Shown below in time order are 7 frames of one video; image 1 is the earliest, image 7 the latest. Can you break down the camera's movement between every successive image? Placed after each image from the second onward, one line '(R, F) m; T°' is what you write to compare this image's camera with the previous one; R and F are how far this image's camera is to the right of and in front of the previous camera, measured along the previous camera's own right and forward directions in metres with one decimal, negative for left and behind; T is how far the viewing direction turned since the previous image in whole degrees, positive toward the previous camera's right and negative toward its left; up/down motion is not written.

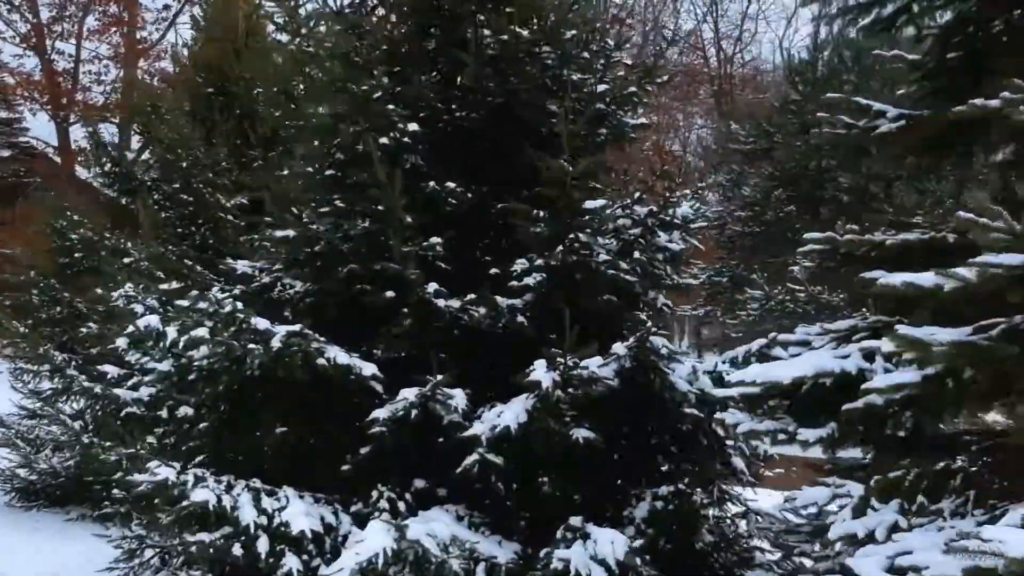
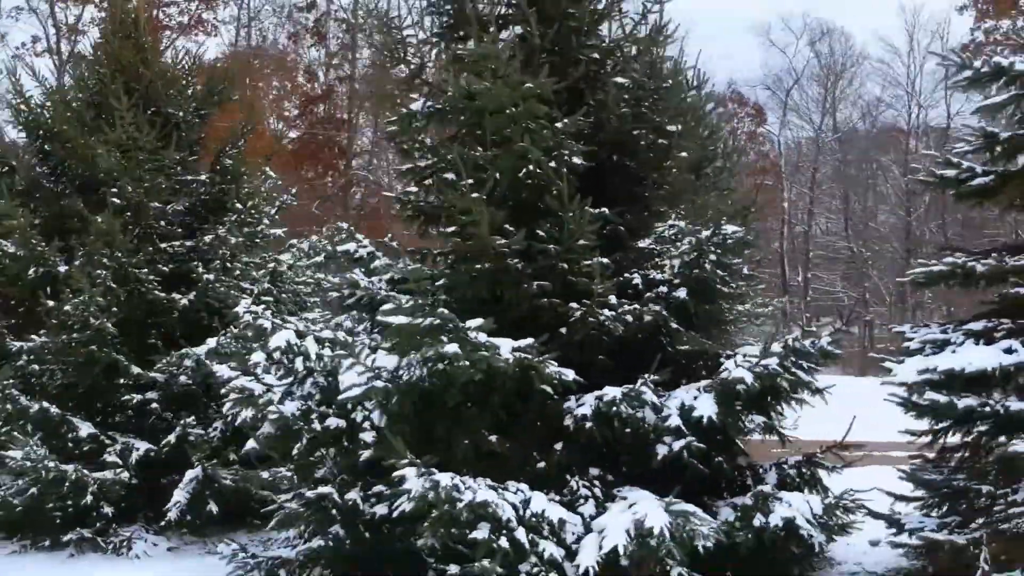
(-2.7, -0.2) m; +21°
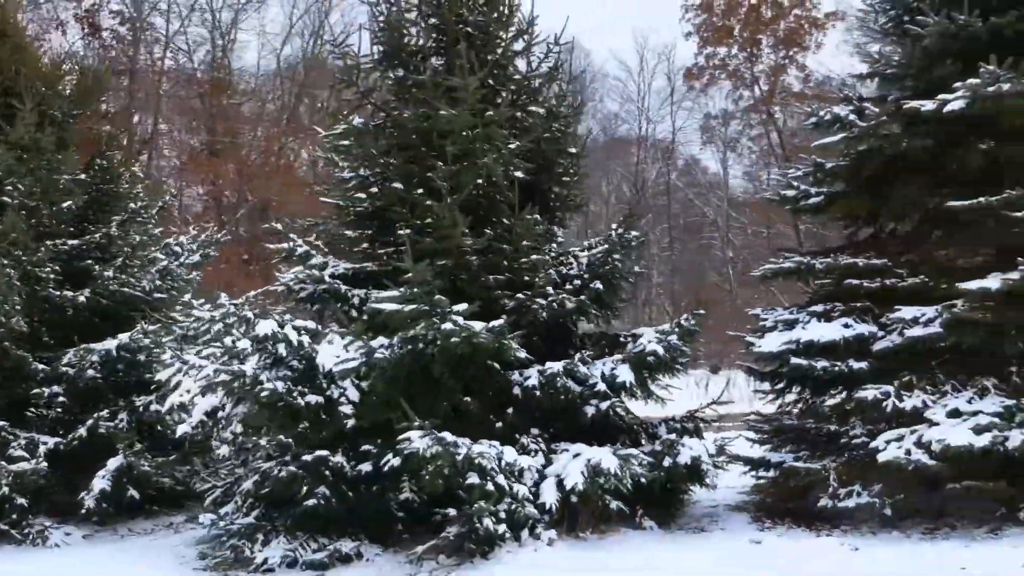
(-1.4, -0.9) m; +16°
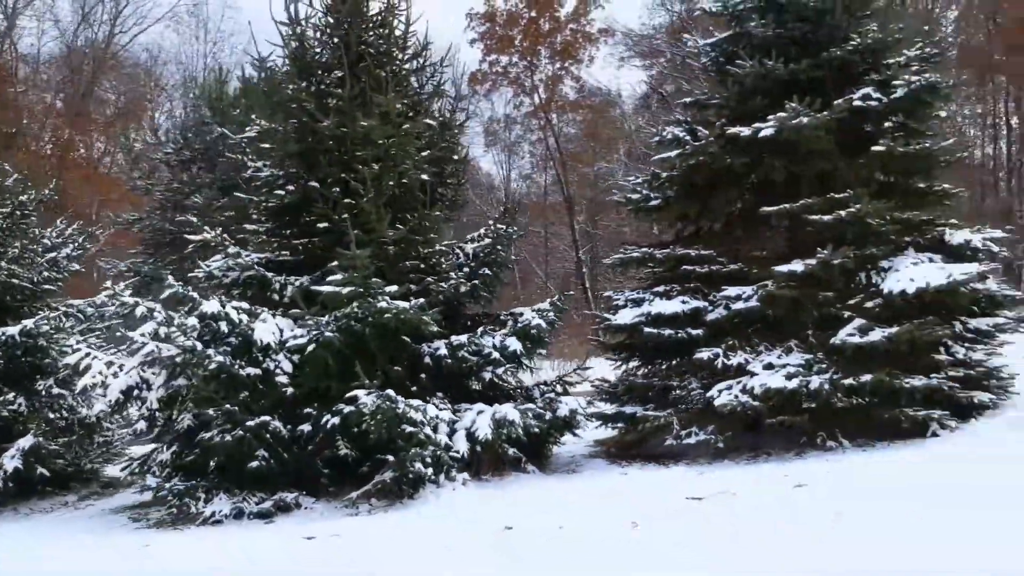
(-1.1, -1.1) m; +13°
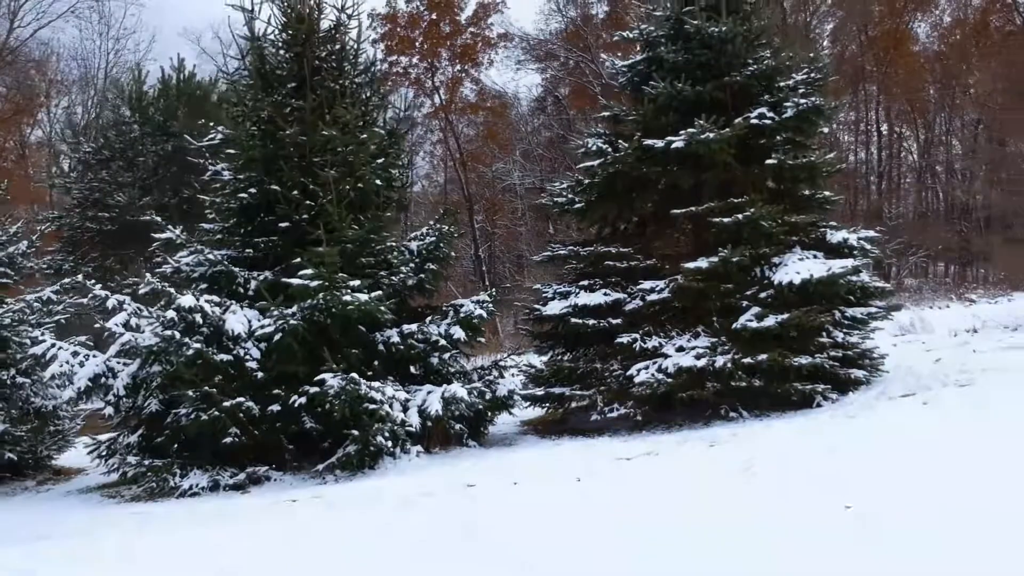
(-0.4, -0.9) m; +6°
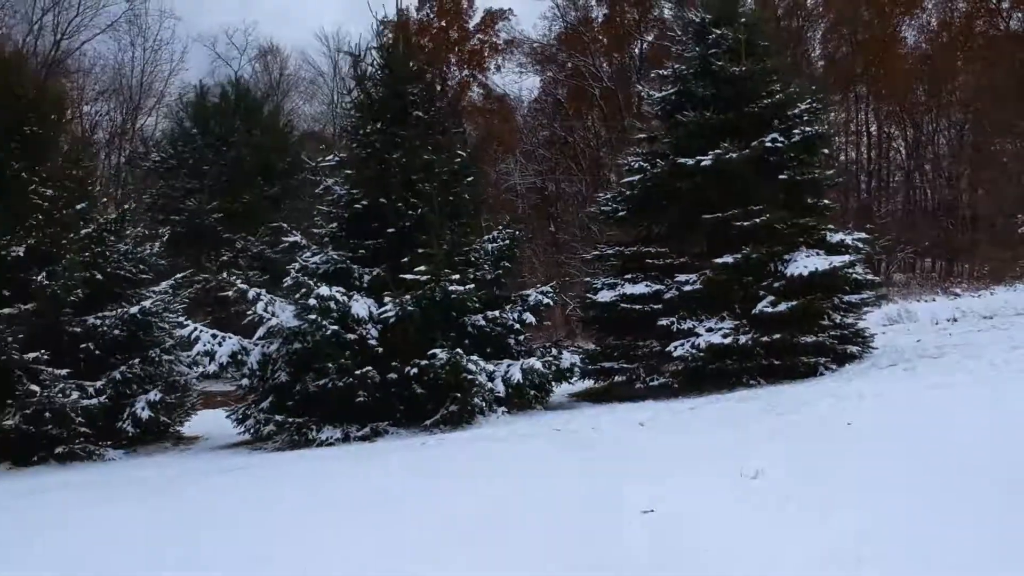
(-0.7, -2.0) m; +1°
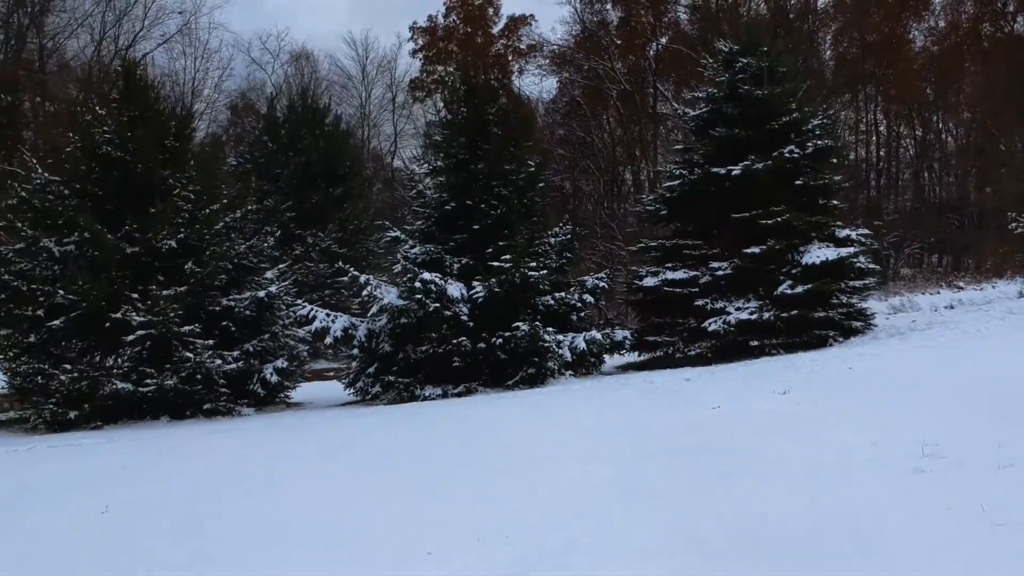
(-0.7, -2.2) m; -1°
